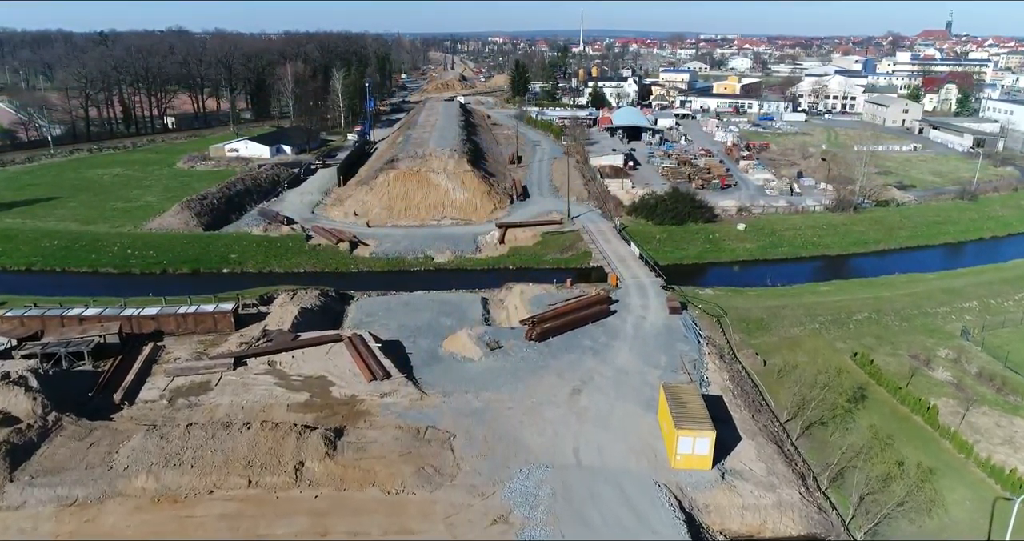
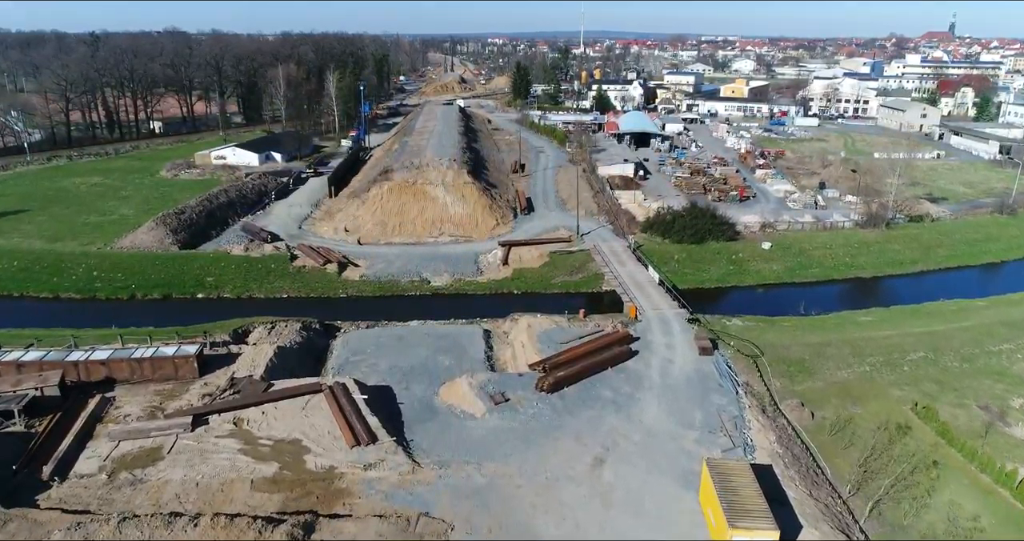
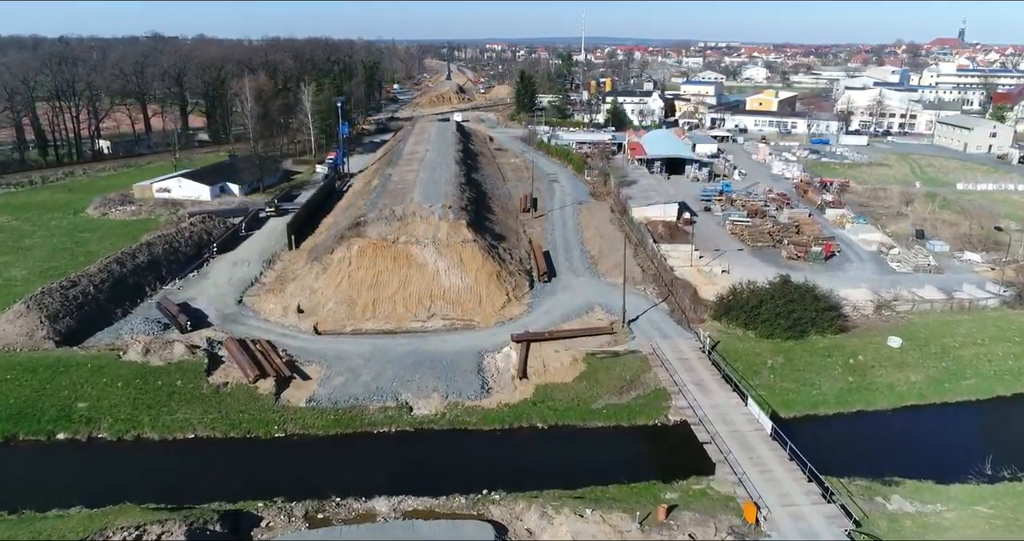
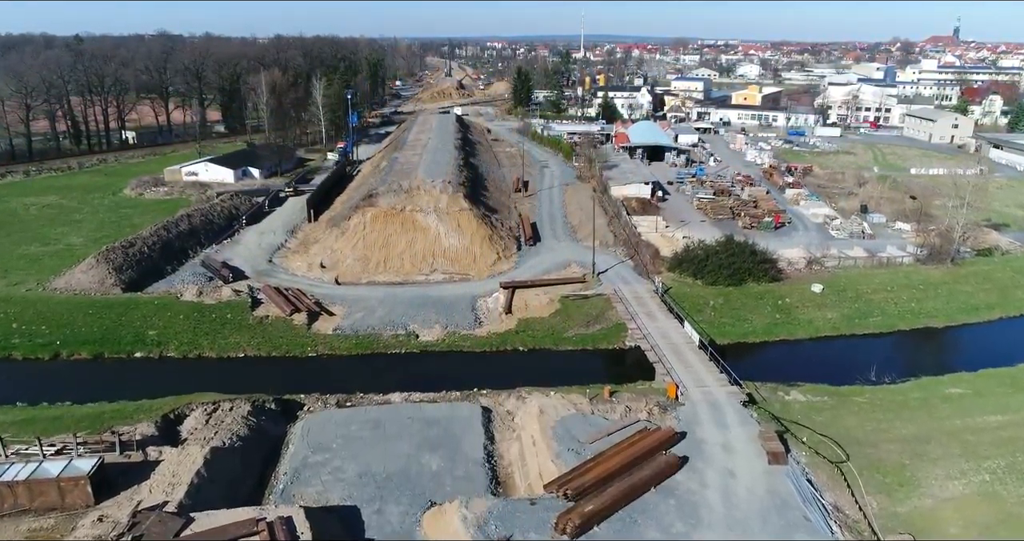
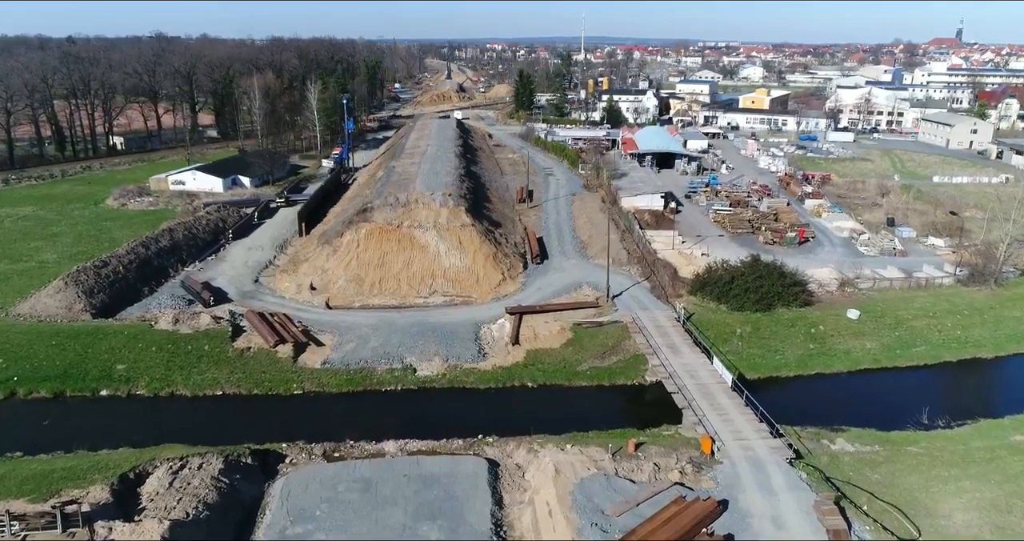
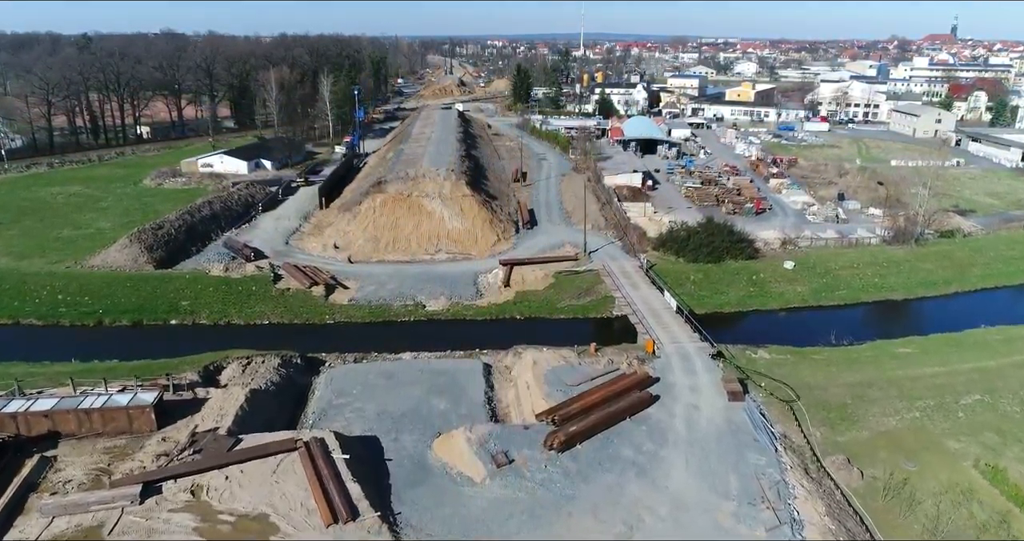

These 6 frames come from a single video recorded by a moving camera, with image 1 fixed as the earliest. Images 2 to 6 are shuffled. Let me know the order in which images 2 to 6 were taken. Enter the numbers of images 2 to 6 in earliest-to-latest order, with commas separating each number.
2, 6, 4, 5, 3
